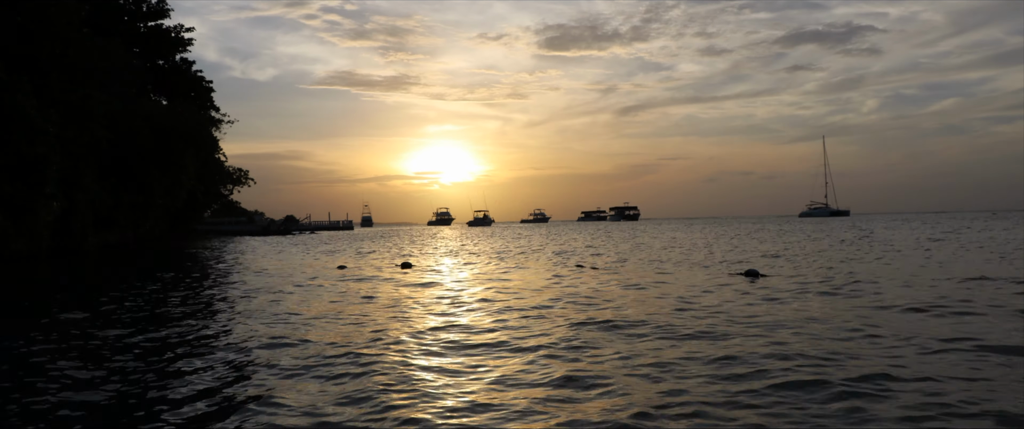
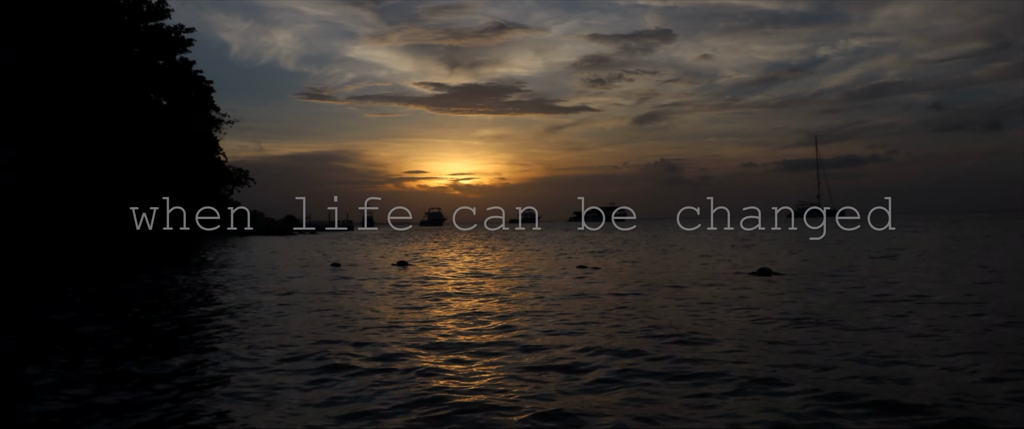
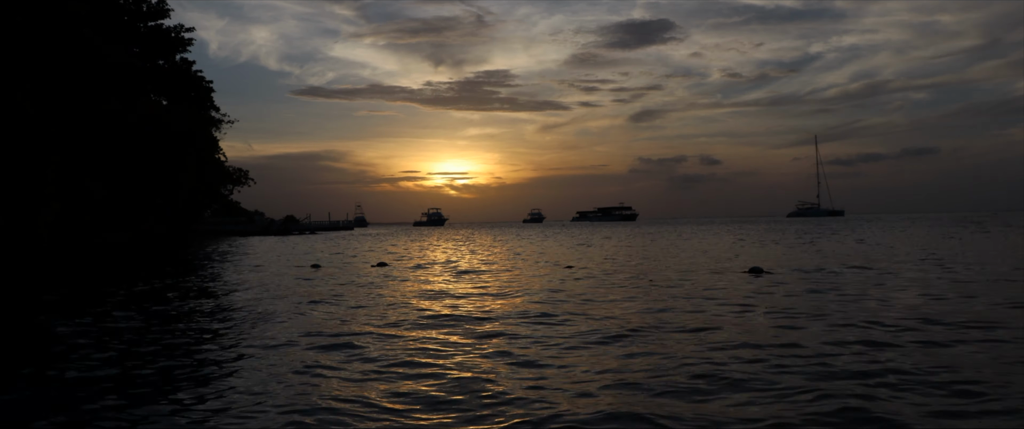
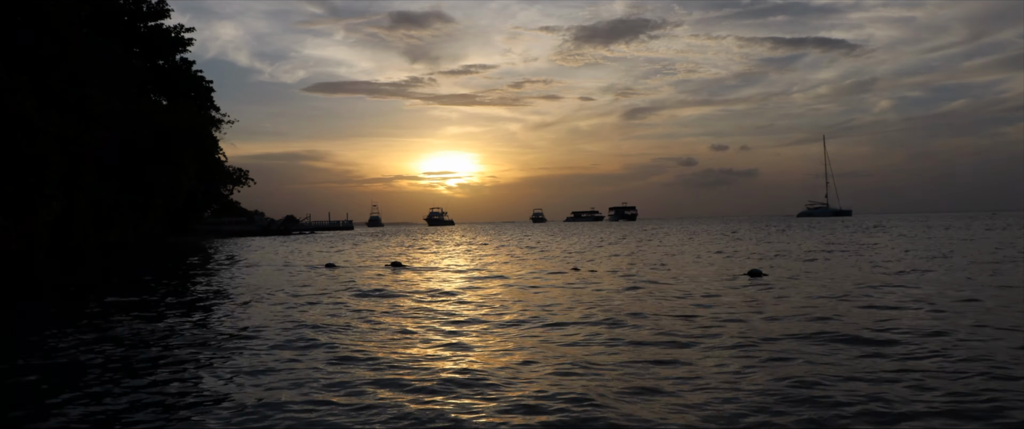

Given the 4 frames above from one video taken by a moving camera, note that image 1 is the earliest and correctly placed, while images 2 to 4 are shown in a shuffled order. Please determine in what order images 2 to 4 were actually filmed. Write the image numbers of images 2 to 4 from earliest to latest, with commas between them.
4, 3, 2
